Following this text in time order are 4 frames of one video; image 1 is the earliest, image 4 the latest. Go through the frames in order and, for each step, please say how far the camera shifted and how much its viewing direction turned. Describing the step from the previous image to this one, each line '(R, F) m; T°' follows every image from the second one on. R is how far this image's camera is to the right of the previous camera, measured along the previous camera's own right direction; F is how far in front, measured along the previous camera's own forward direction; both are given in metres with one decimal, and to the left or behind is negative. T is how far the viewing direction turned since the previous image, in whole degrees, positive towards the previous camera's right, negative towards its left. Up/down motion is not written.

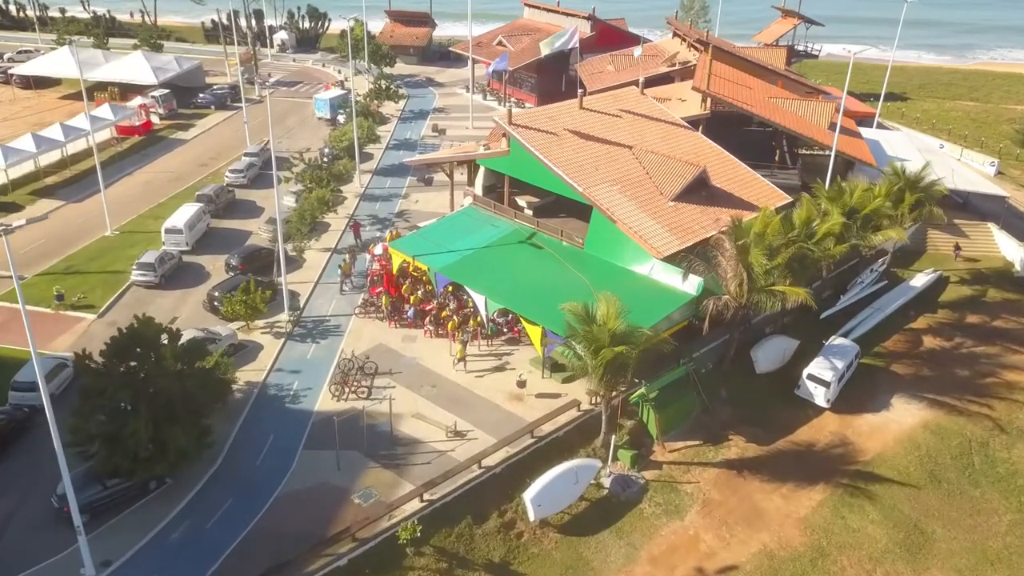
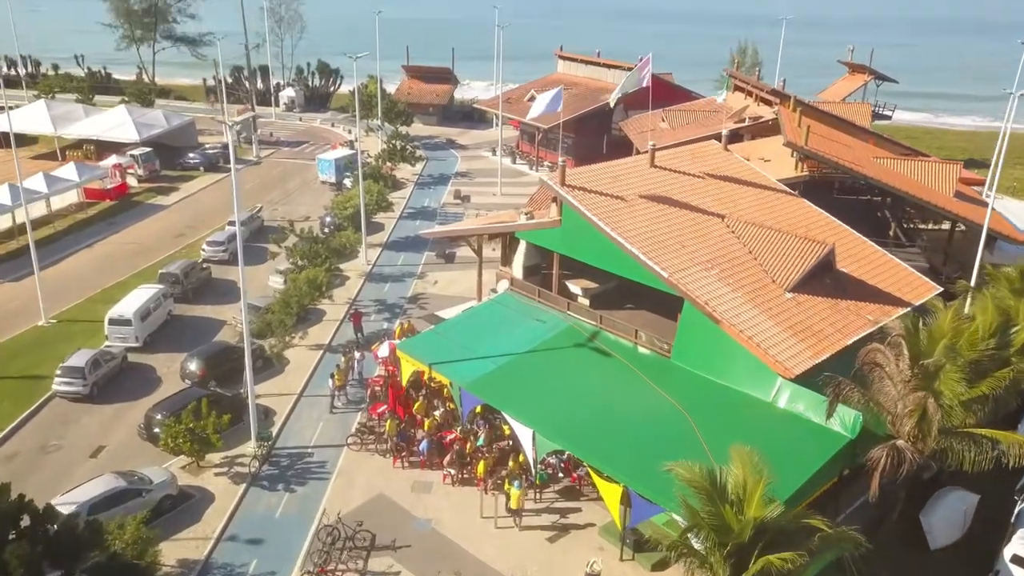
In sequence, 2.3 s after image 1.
(-1.2, +9.0) m; -1°
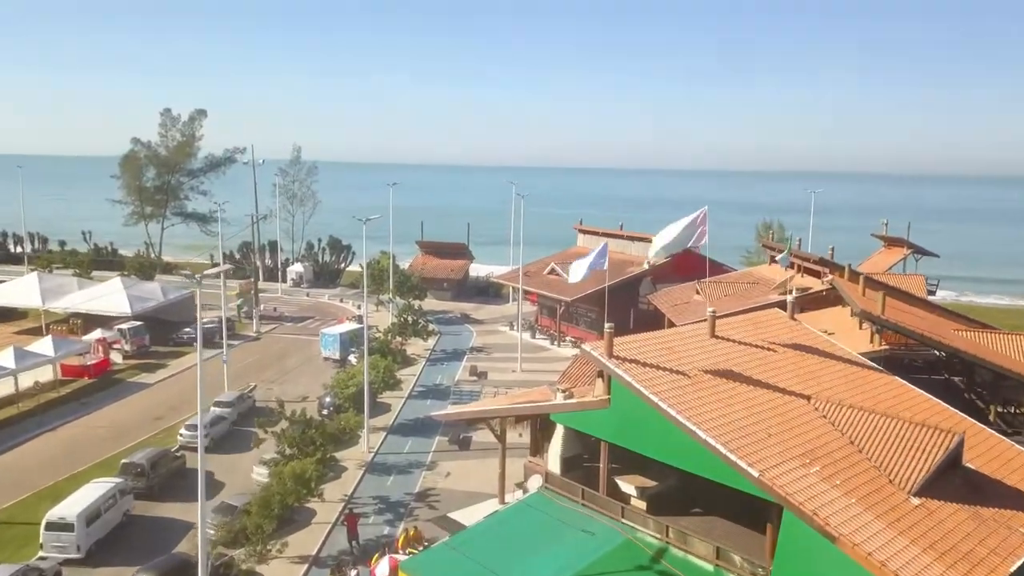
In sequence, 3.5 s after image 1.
(-0.7, +4.8) m; -1°
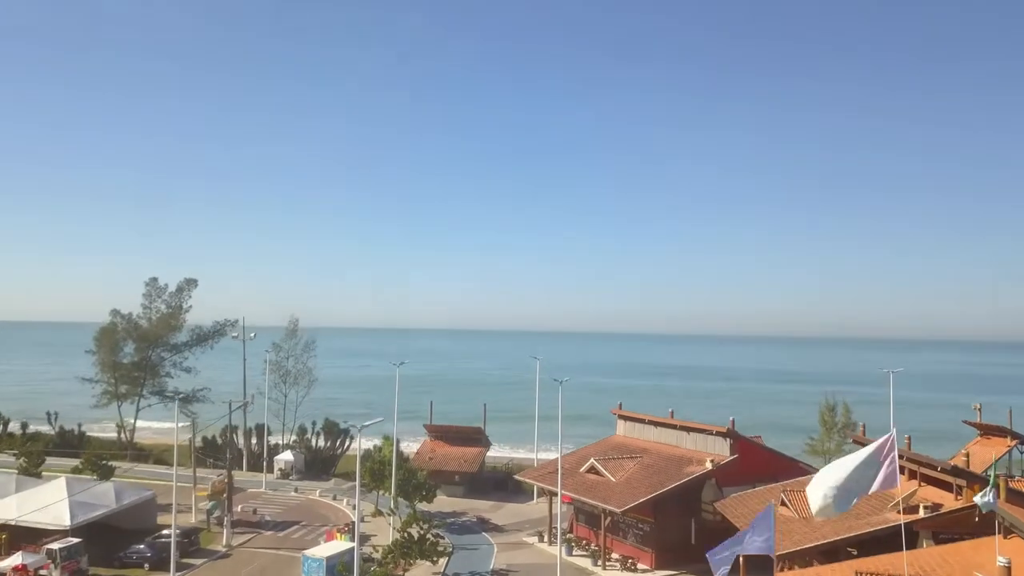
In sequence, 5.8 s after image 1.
(-1.3, +8.1) m; 0°
